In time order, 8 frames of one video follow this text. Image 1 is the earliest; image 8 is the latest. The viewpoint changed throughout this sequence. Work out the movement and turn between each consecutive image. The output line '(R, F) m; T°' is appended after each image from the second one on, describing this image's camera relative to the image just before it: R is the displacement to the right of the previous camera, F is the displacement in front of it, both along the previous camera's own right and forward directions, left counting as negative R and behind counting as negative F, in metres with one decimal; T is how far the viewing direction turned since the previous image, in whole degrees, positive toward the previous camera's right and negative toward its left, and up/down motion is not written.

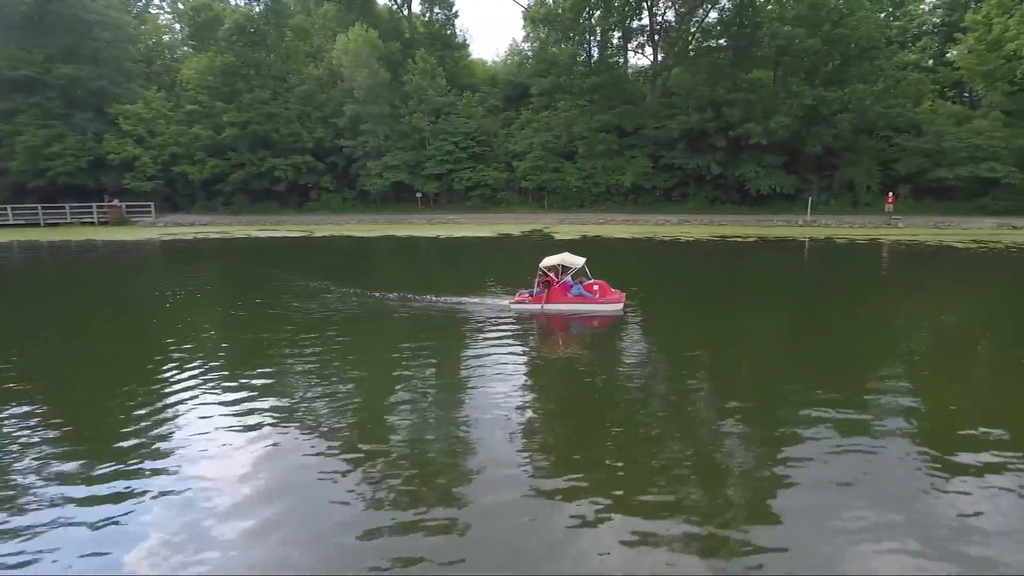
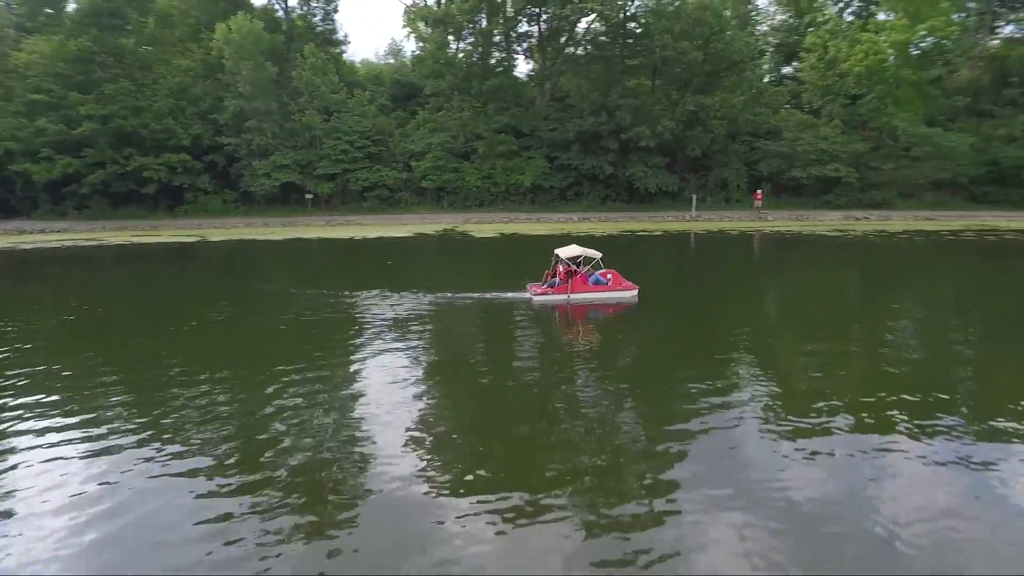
(-2.8, 0.0) m; +13°
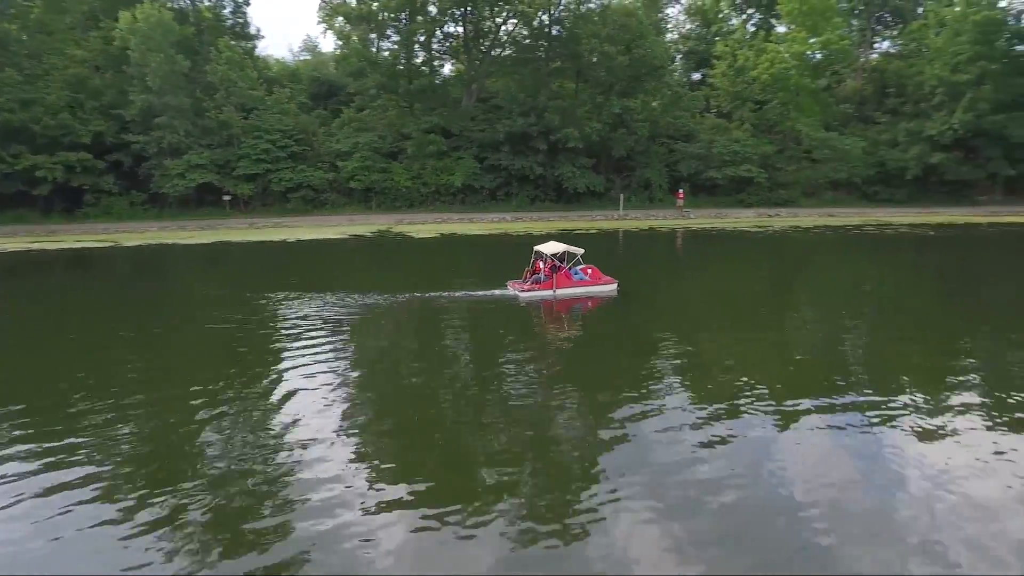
(-1.3, 0.0) m; +8°
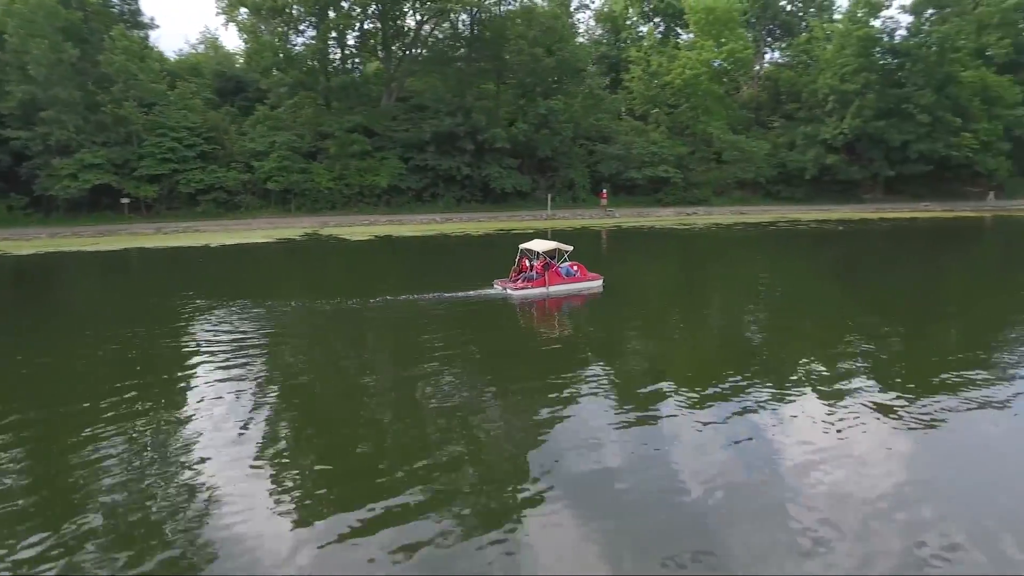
(-1.7, +0.3) m; +9°
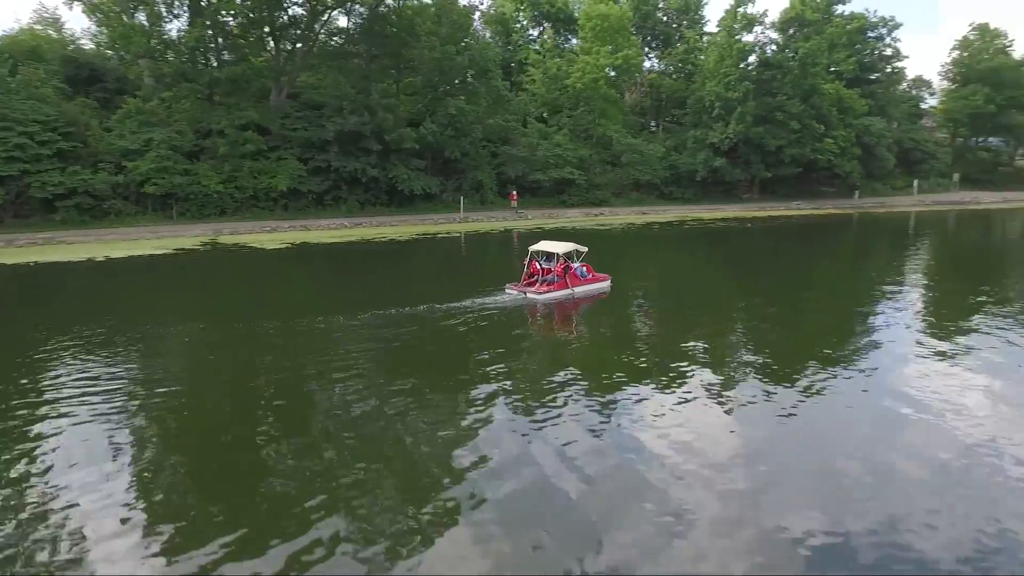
(-2.7, +1.1) m; +13°
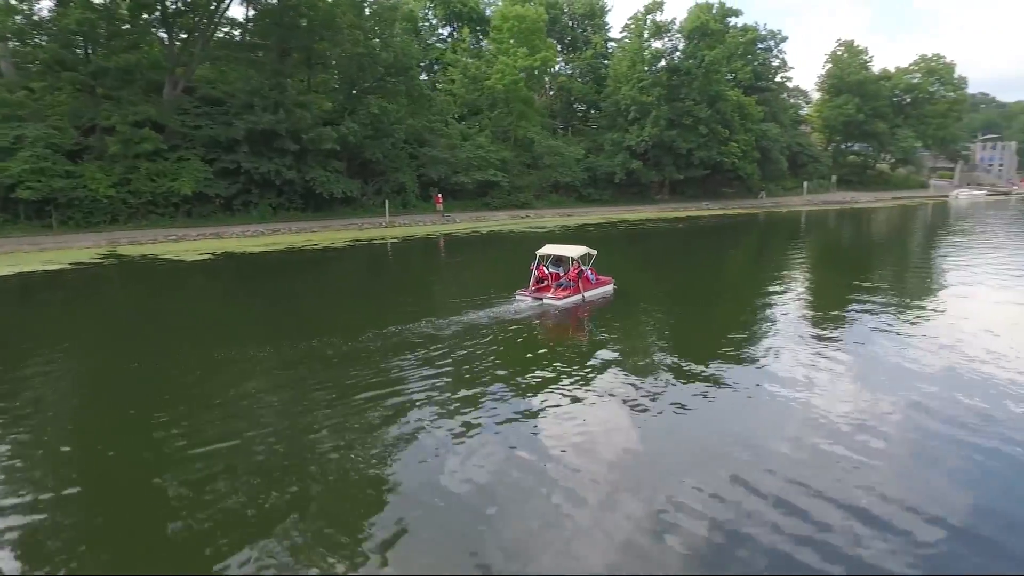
(-2.1, +1.0) m; +10°
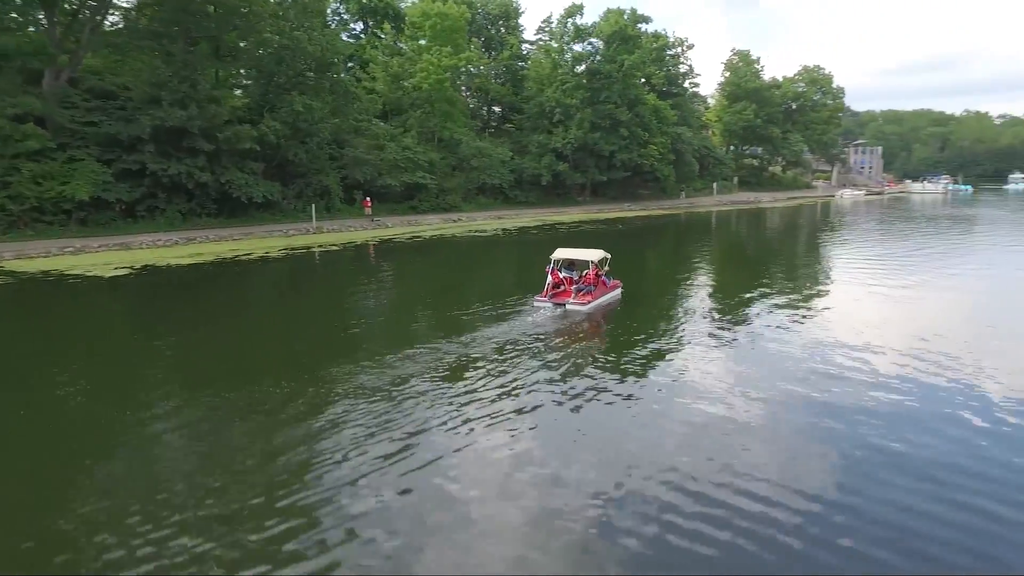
(-2.0, +1.0) m; +10°
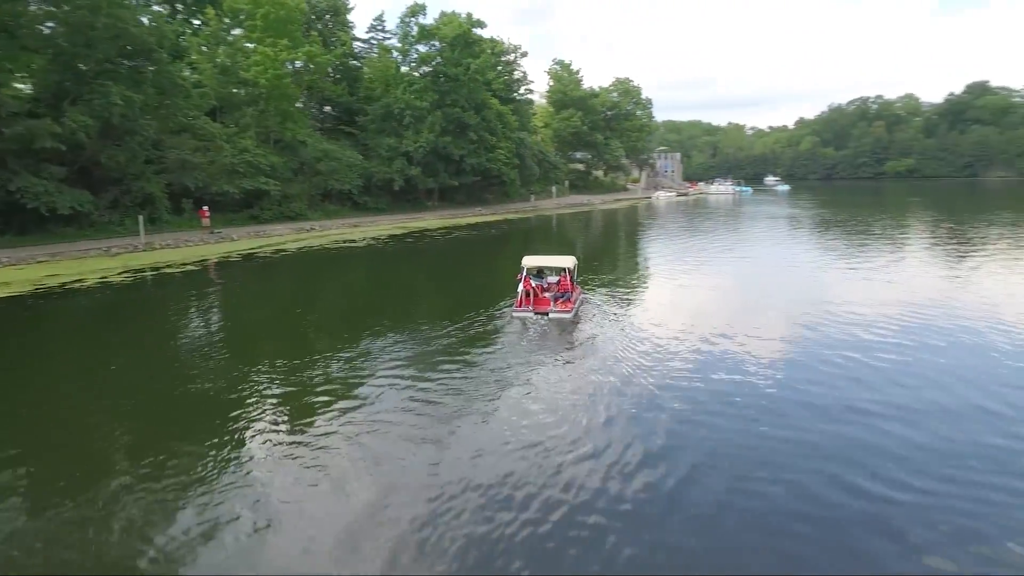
(-2.6, +1.4) m; +17°
